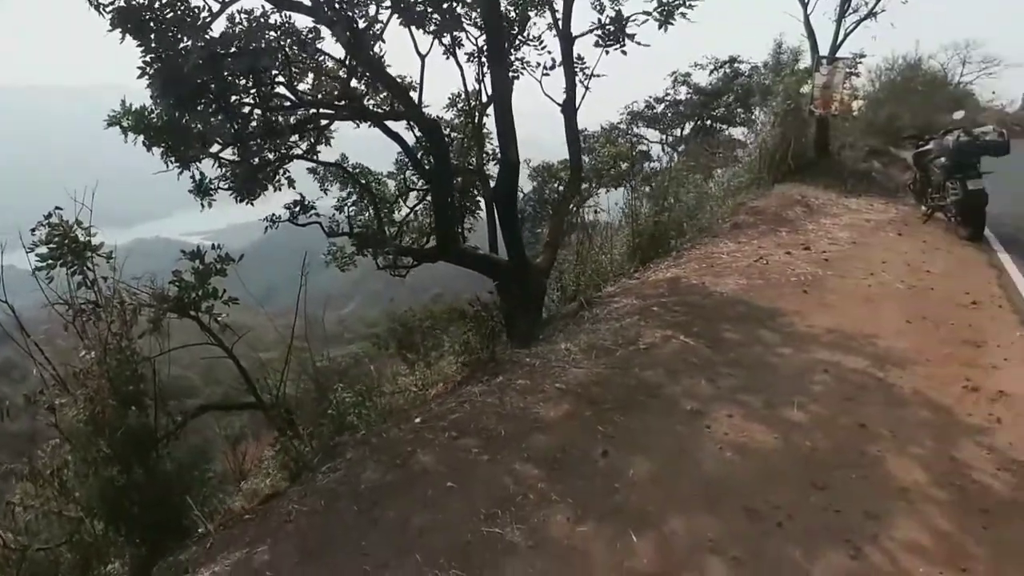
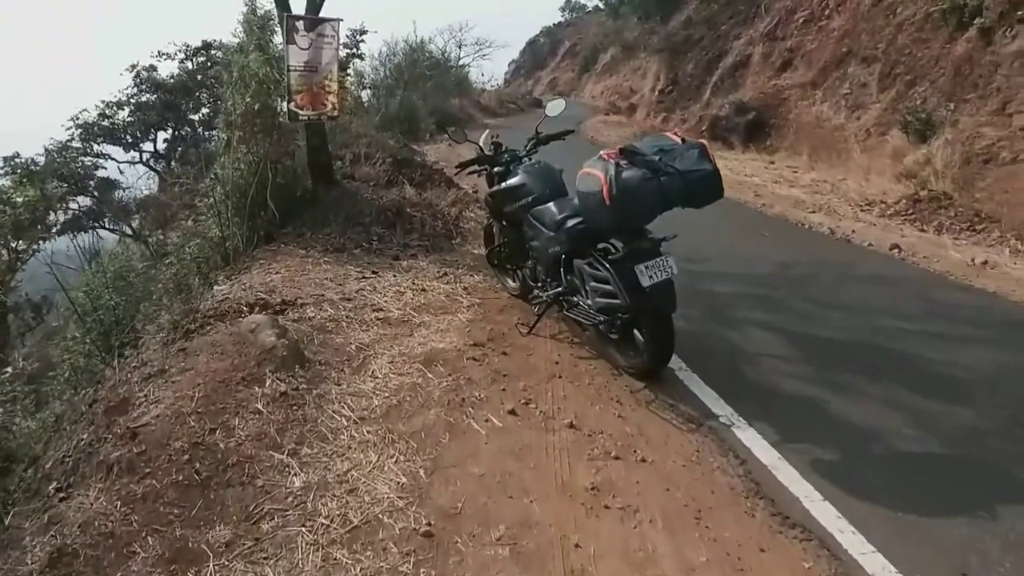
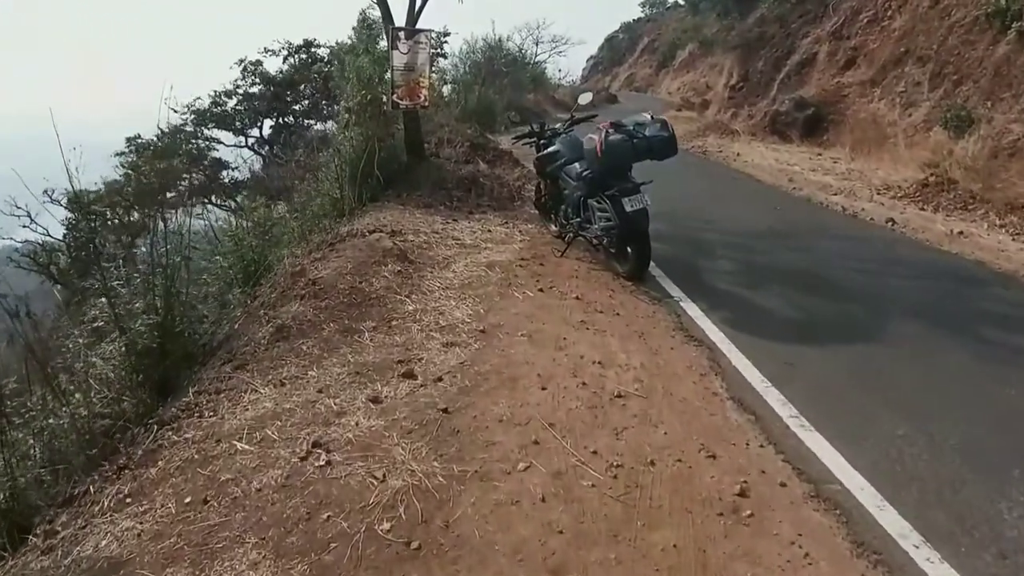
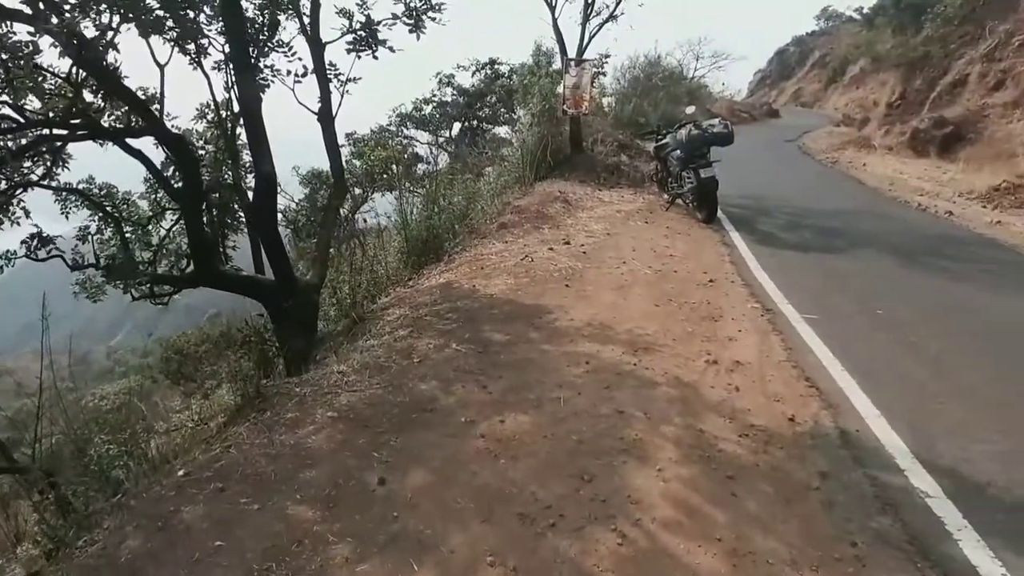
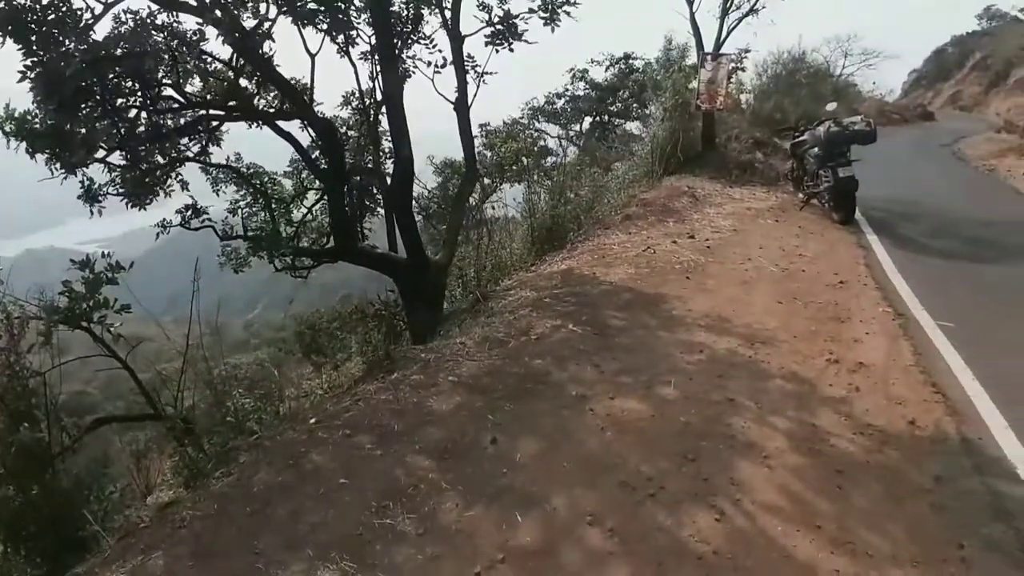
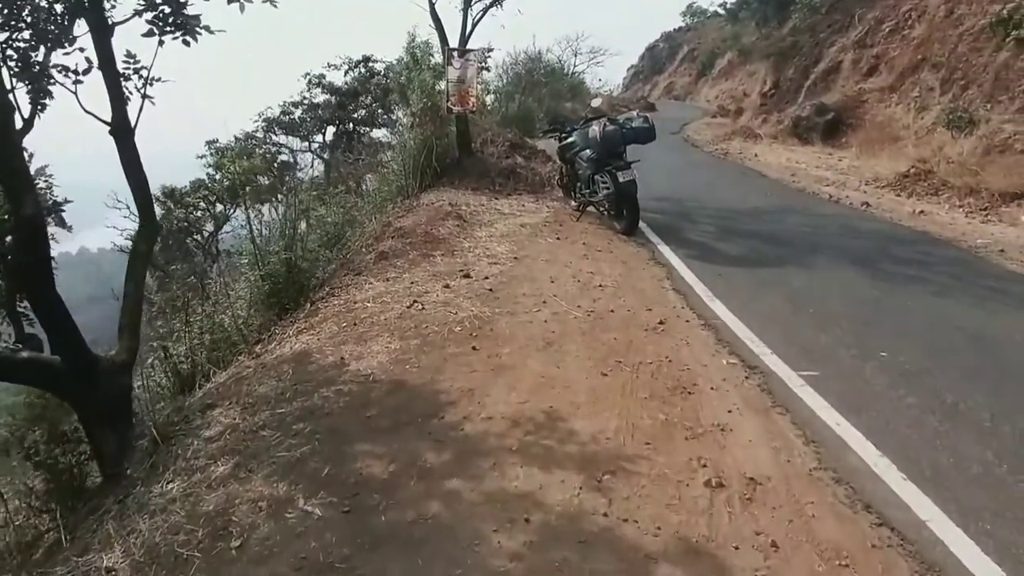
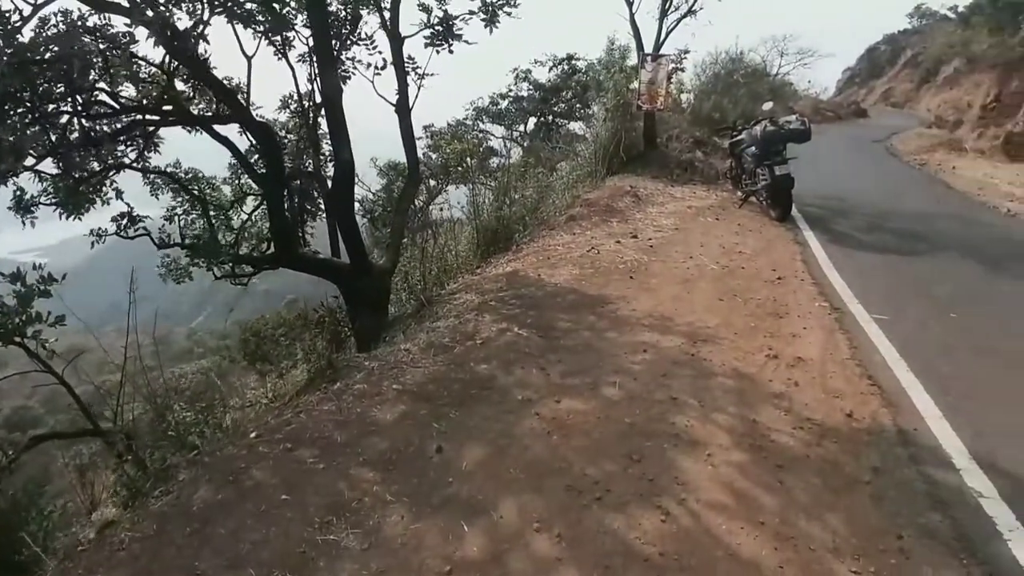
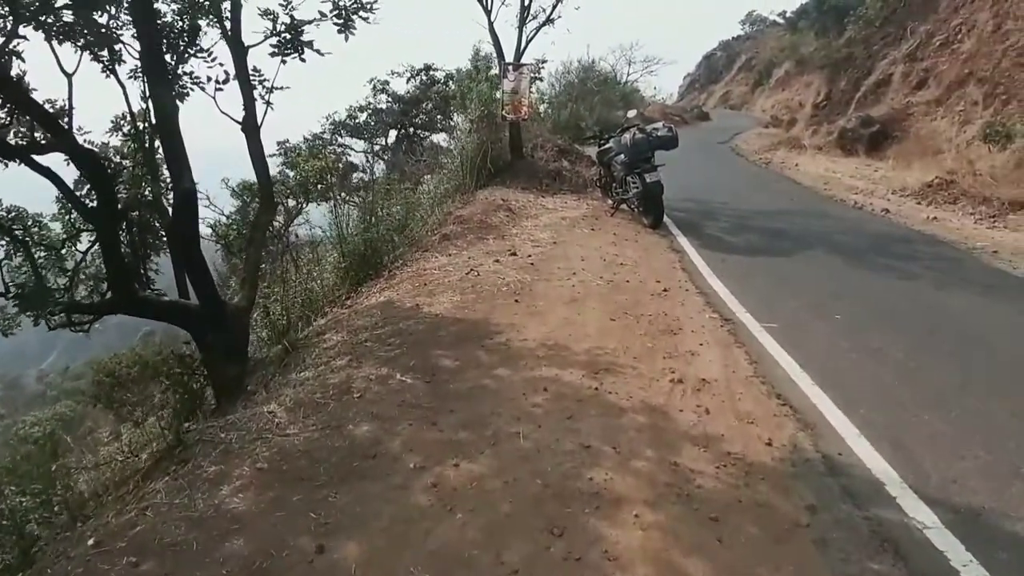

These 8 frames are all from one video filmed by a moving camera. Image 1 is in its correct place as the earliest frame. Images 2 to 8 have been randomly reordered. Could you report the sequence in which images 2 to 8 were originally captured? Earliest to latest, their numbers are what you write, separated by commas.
5, 7, 4, 8, 6, 3, 2
